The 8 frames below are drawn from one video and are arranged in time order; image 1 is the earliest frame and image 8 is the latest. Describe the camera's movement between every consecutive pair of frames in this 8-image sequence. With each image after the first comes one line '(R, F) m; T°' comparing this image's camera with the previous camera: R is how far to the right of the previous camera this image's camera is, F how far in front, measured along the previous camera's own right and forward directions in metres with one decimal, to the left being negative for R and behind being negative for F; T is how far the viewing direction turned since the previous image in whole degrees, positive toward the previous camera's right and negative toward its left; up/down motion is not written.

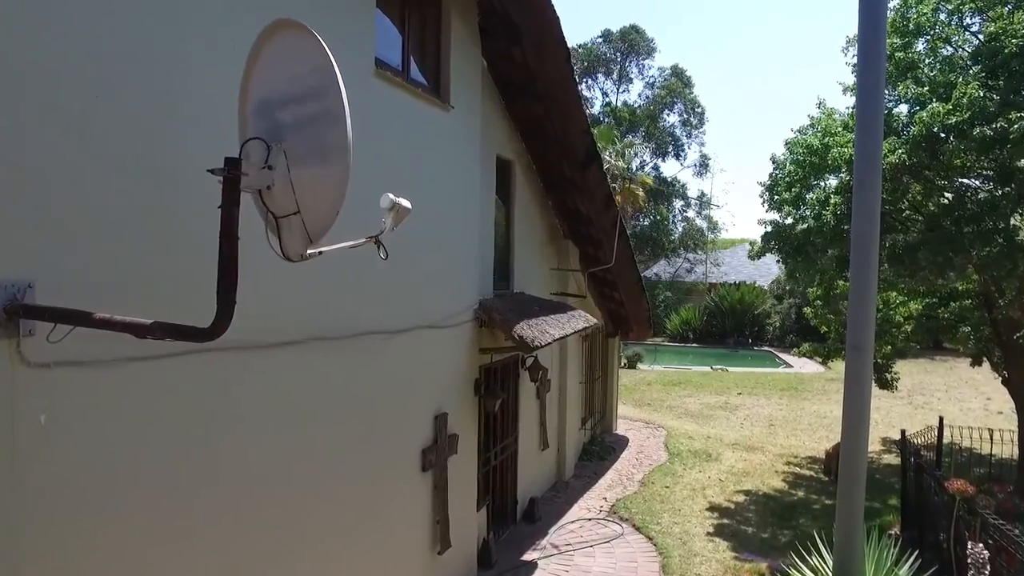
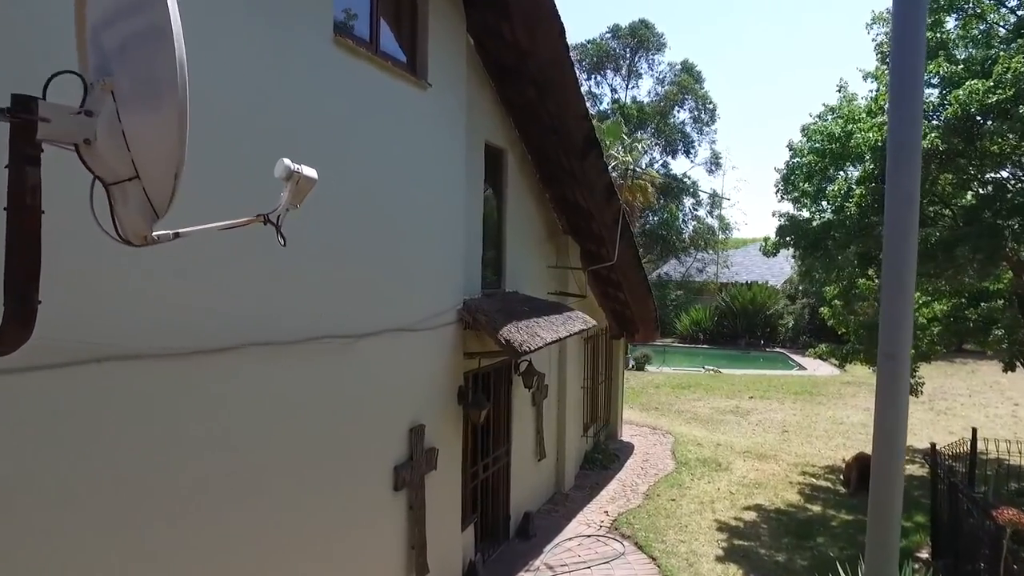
(+0.2, +0.6) m; -1°
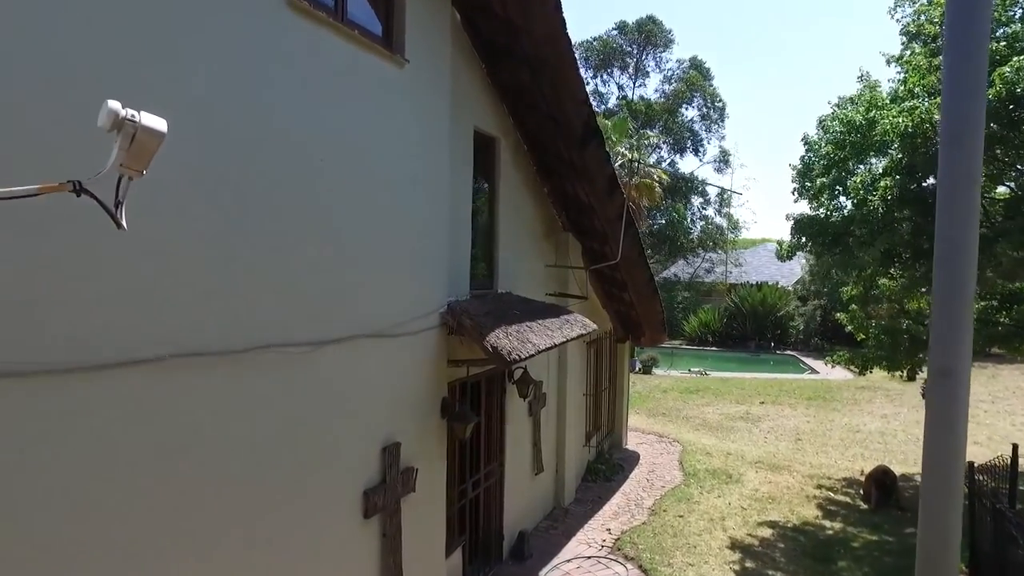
(+0.1, +0.6) m; -1°
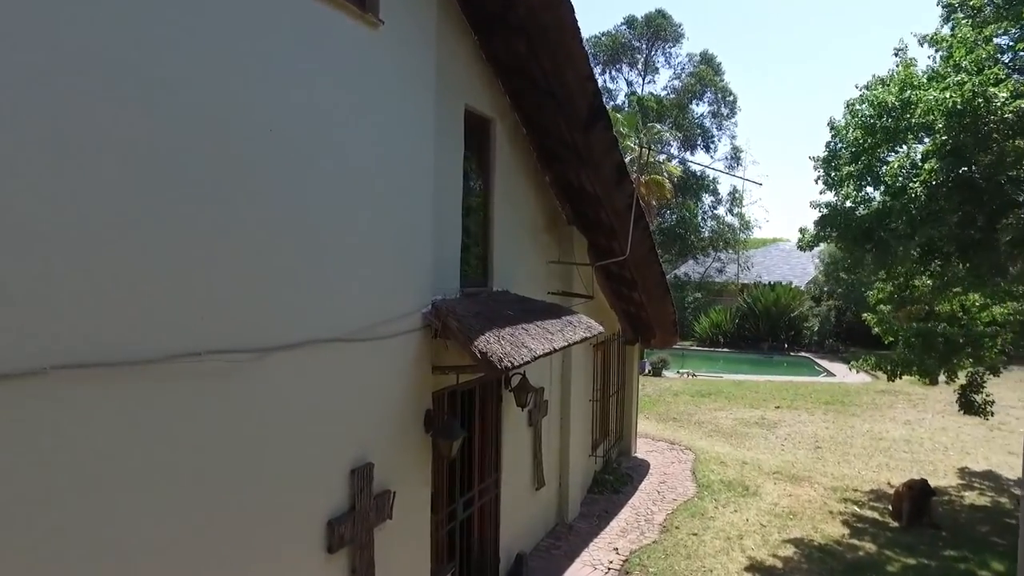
(+0.1, +0.7) m; -1°
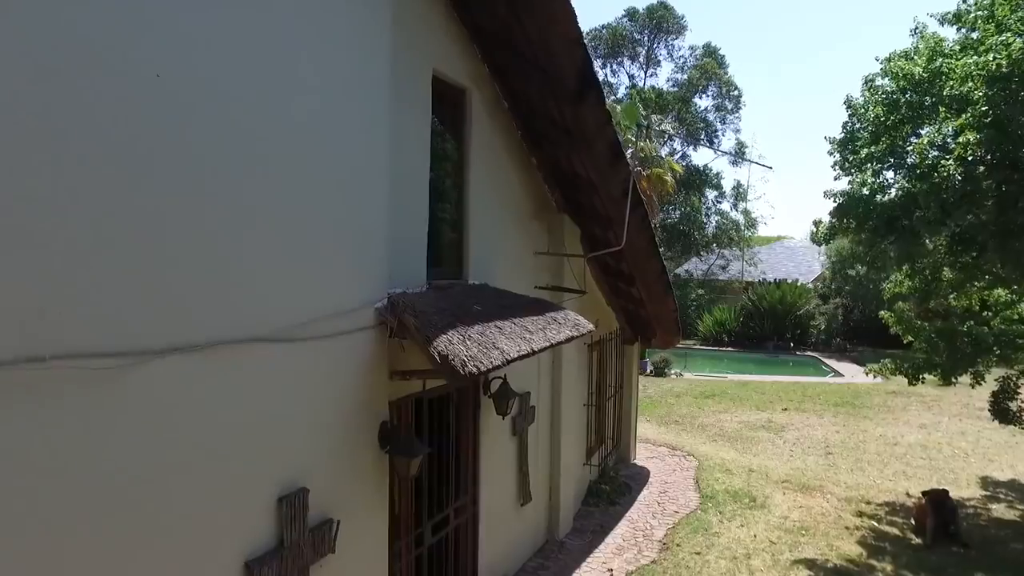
(+0.2, +0.7) m; 0°
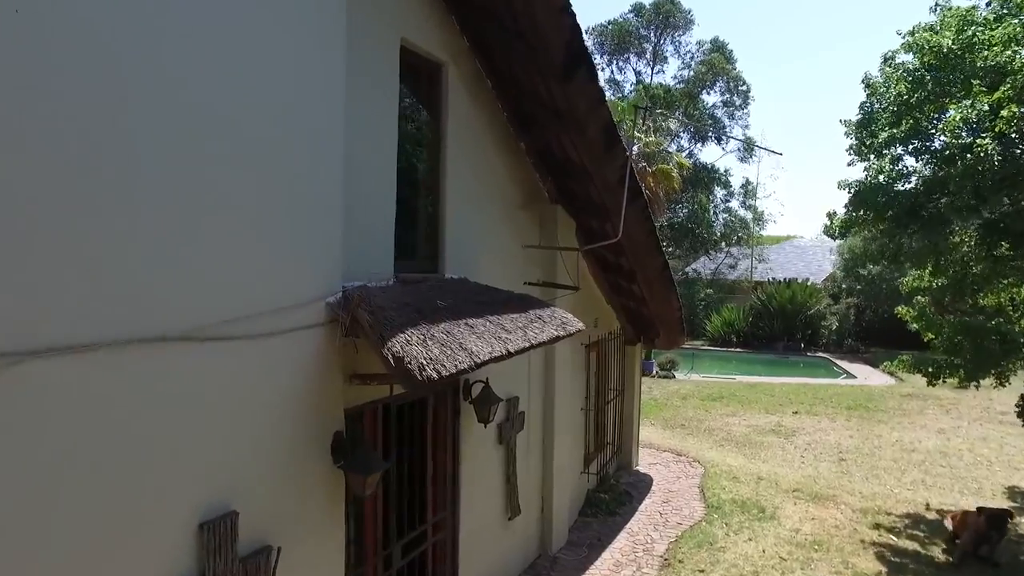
(+0.2, +0.5) m; -1°
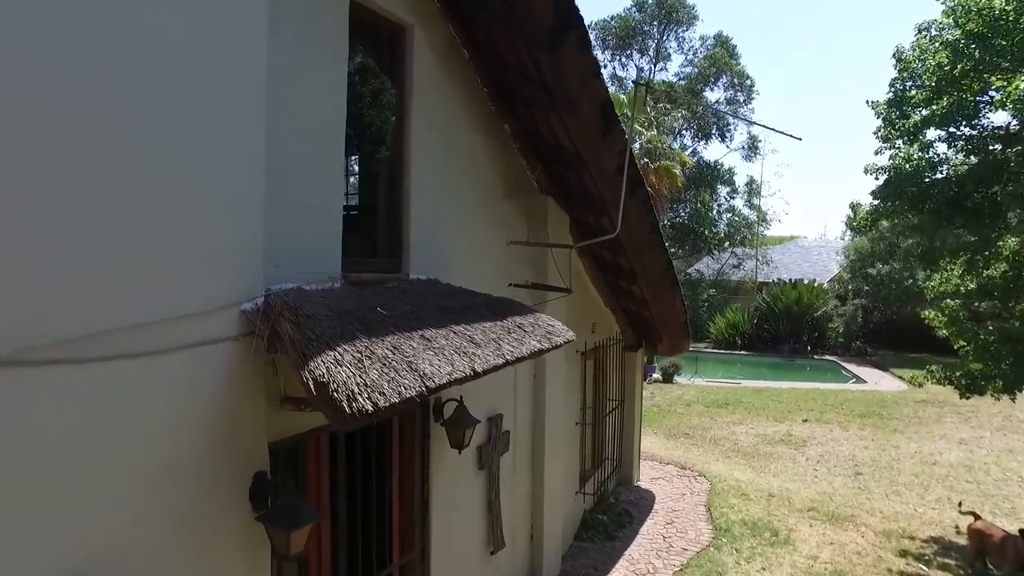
(+0.1, +0.8) m; 0°
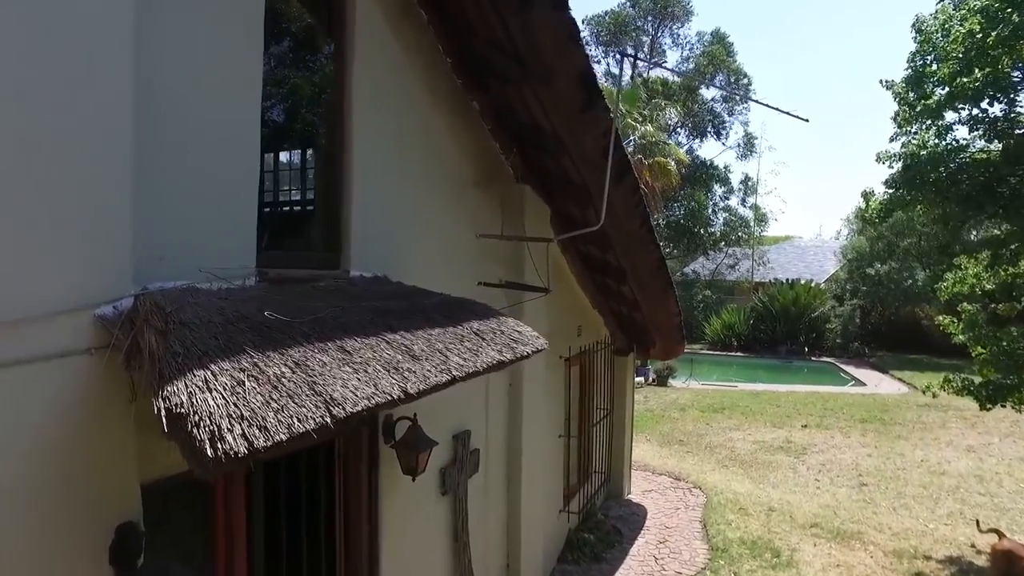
(+0.2, +0.6) m; 0°
